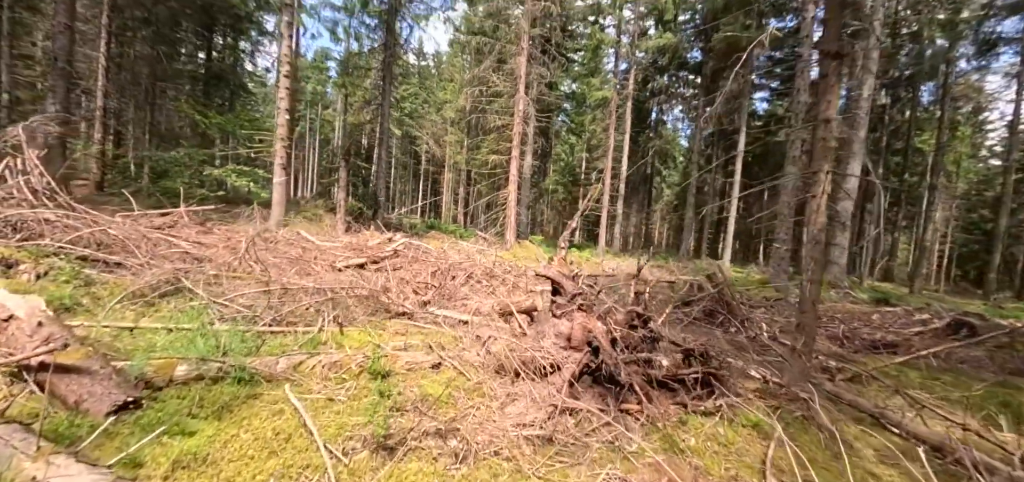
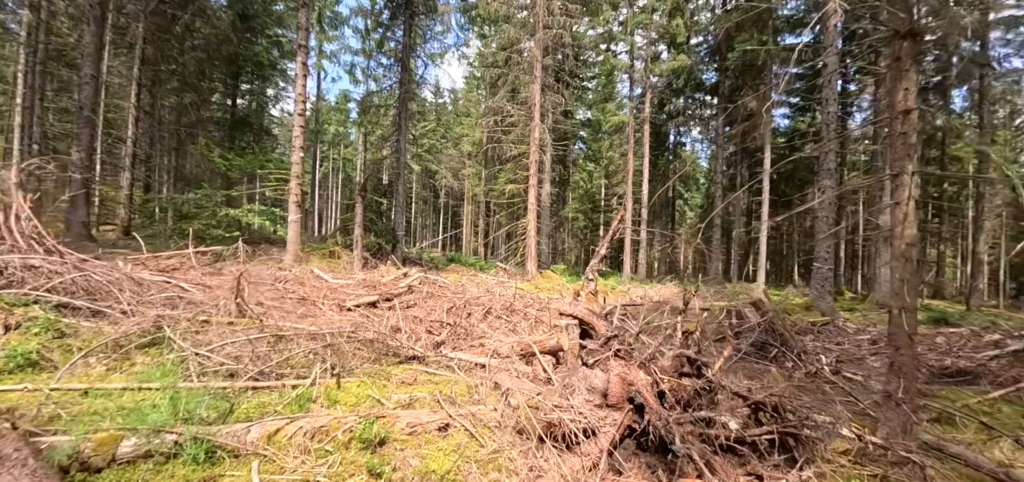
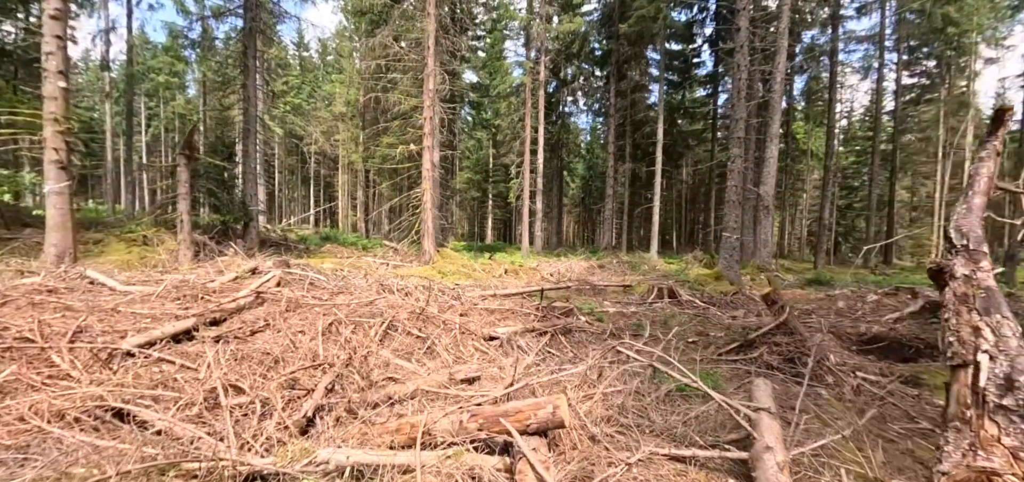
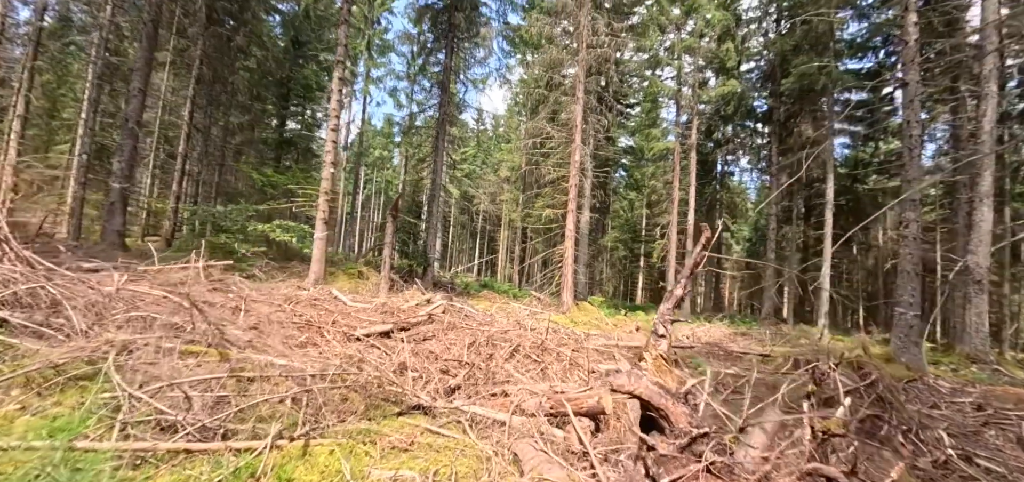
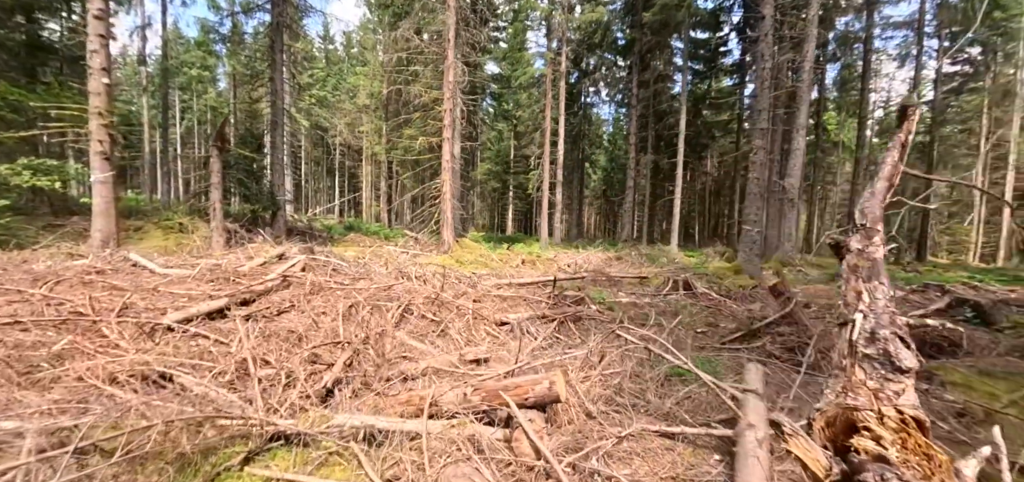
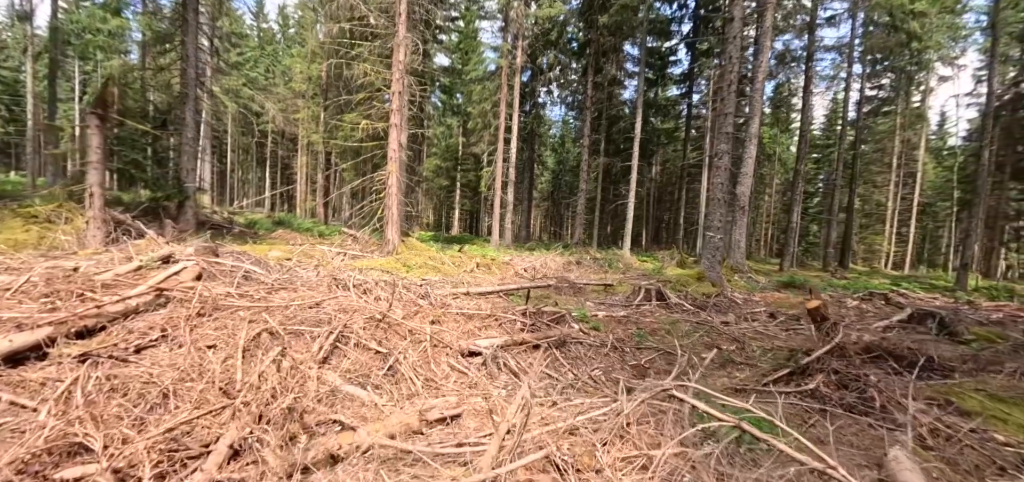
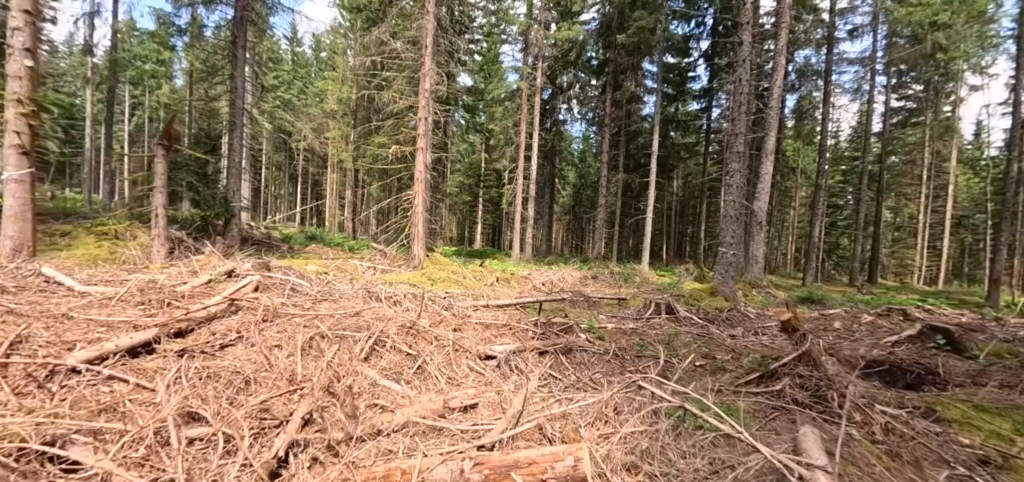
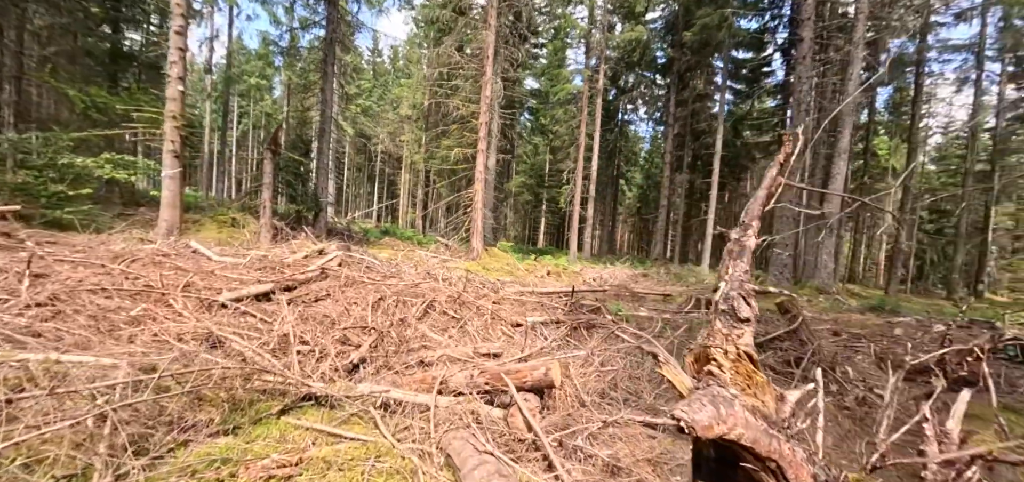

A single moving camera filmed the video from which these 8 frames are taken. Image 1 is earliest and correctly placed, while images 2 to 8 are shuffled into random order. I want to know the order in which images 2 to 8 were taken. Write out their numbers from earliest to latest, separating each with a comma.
2, 4, 8, 5, 3, 7, 6
